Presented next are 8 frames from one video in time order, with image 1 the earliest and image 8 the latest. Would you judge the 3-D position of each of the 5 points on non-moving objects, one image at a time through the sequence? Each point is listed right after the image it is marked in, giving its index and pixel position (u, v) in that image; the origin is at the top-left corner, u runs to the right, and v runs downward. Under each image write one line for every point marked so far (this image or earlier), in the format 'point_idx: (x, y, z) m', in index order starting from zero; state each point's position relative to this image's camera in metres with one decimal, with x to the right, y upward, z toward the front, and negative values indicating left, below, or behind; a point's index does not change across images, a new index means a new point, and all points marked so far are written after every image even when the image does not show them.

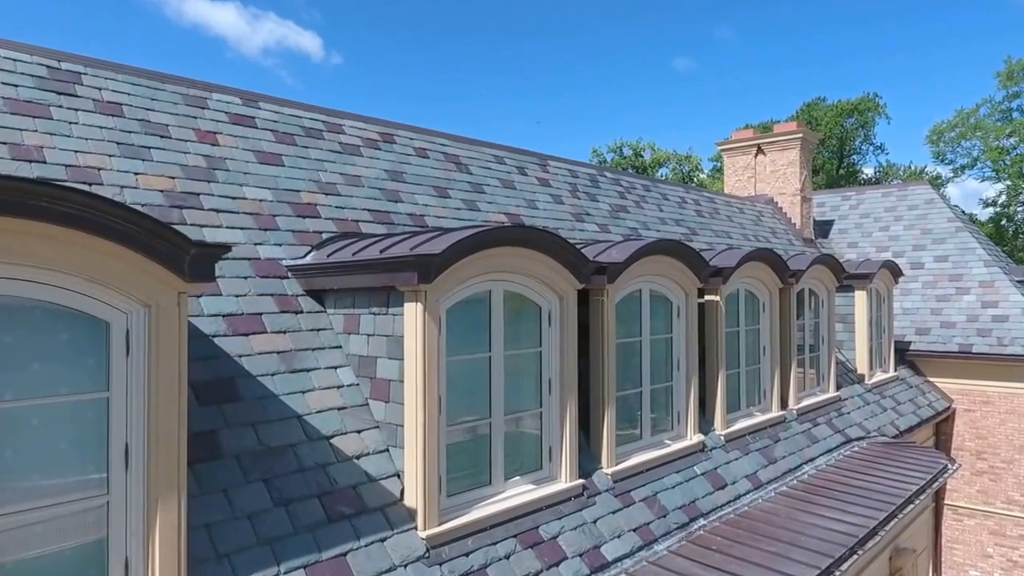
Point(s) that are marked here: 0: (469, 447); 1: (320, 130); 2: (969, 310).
0: (-0.4, -1.4, +5.3) m
1: (-2.5, +2.1, +7.8) m
2: (+10.7, -0.6, +14.1) m
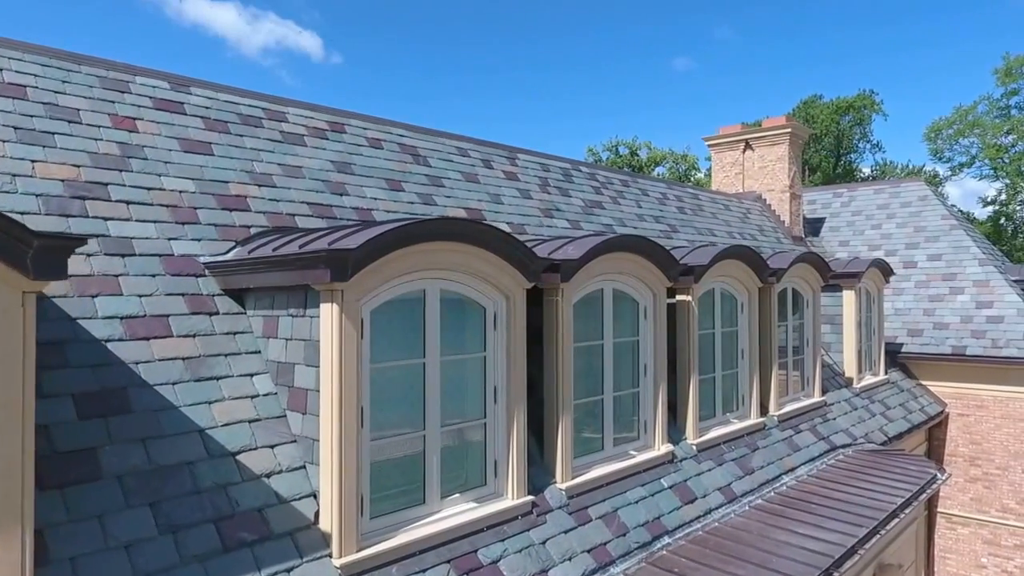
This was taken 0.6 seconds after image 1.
0: (-0.9, -1.4, +4.8) m
1: (-3.0, +2.1, +7.3) m
2: (+10.2, -0.6, +13.6) m
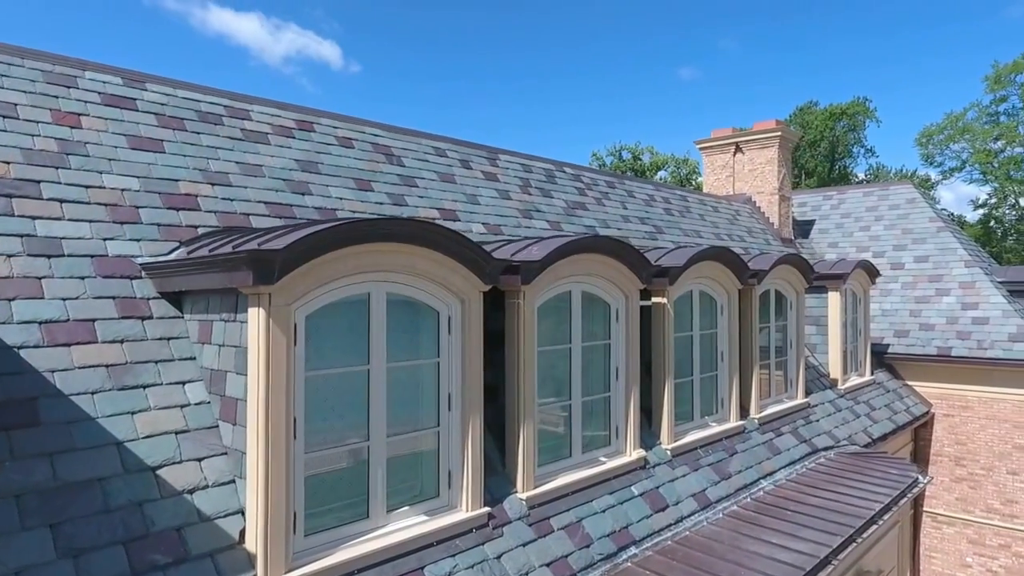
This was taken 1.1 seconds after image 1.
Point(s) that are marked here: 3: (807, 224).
0: (-1.3, -1.4, +4.5) m
1: (-3.4, +2.1, +7.0) m
2: (+9.8, -0.5, +13.3) m
3: (+8.2, +1.8, +16.7) m
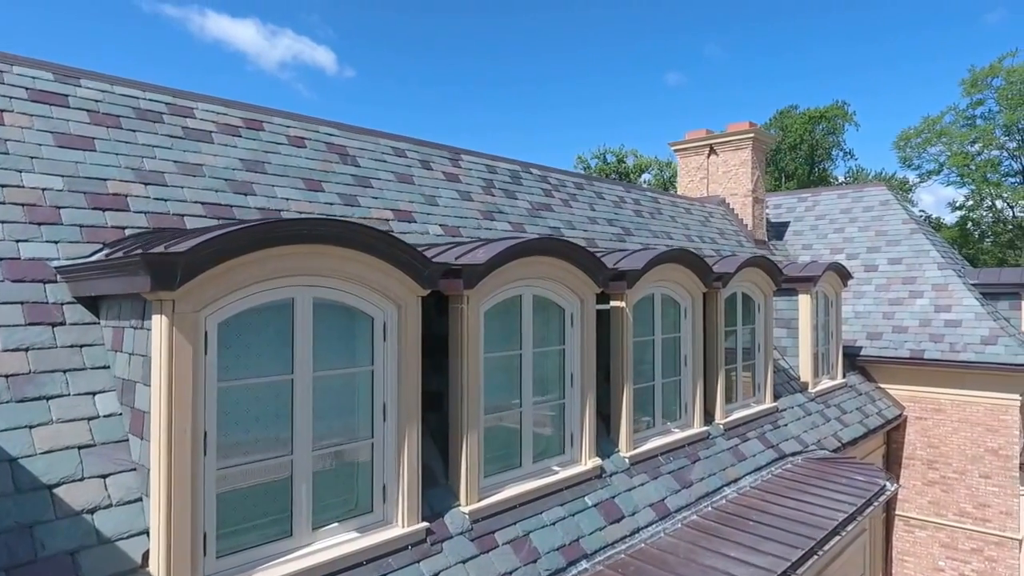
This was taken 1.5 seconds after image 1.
0: (-1.8, -1.5, +4.3) m
1: (-4.0, +2.0, +6.7) m
2: (+9.1, -0.6, +13.3) m
3: (+7.5, +1.7, +16.7) m
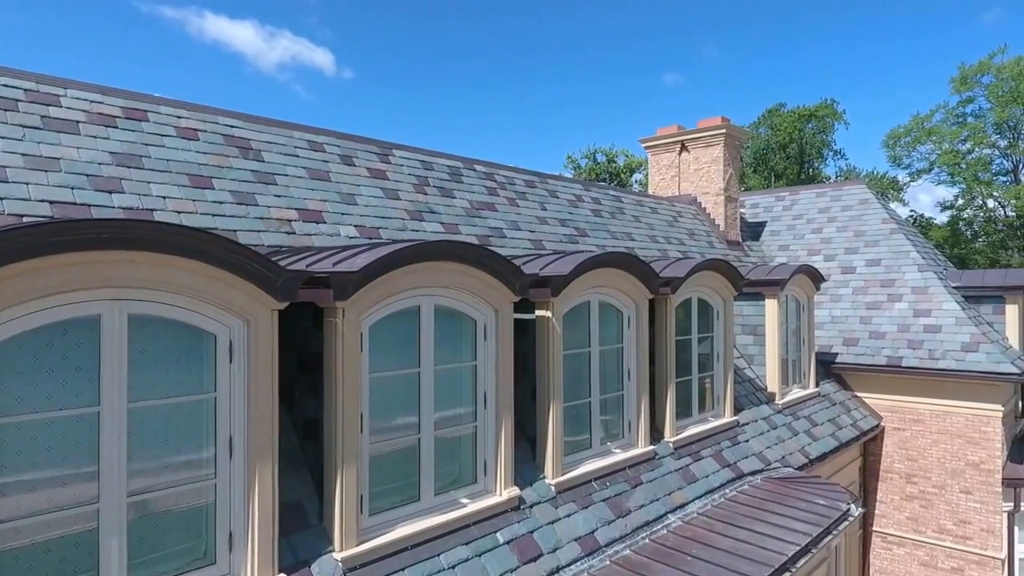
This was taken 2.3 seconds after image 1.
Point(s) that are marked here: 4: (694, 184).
0: (-2.7, -1.6, +3.5) m
1: (-4.9, +1.9, +6.0) m
2: (+8.1, -0.7, +12.5) m
3: (+6.5, +1.7, +15.9) m
4: (+4.5, +2.6, +14.8) m
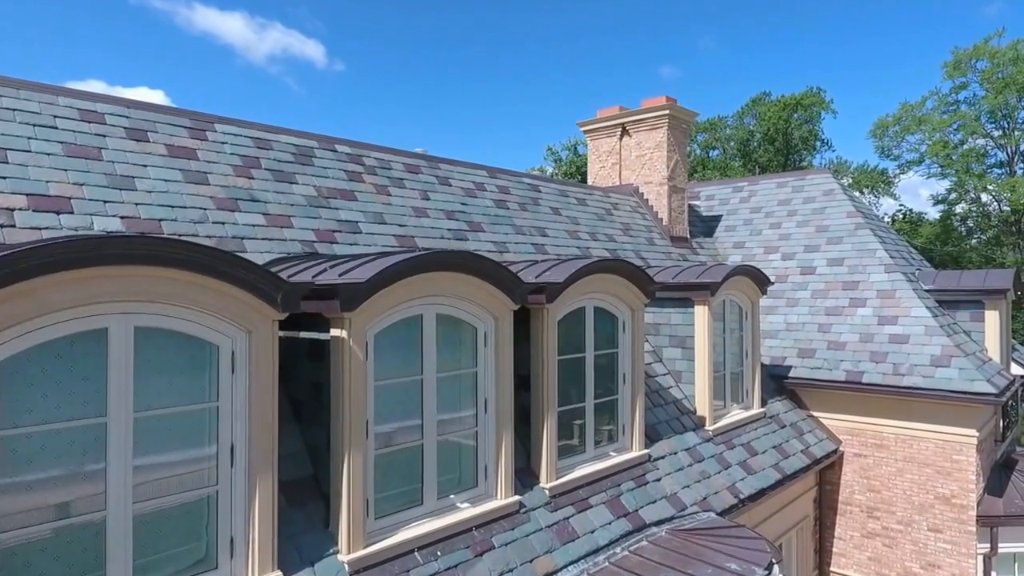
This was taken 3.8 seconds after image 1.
0: (-4.6, -1.7, +1.9) m
1: (-6.7, +1.8, +4.3) m
2: (+6.4, -0.7, +10.8) m
3: (+4.8, +1.6, +14.2) m
4: (+2.7, +2.5, +13.1) m
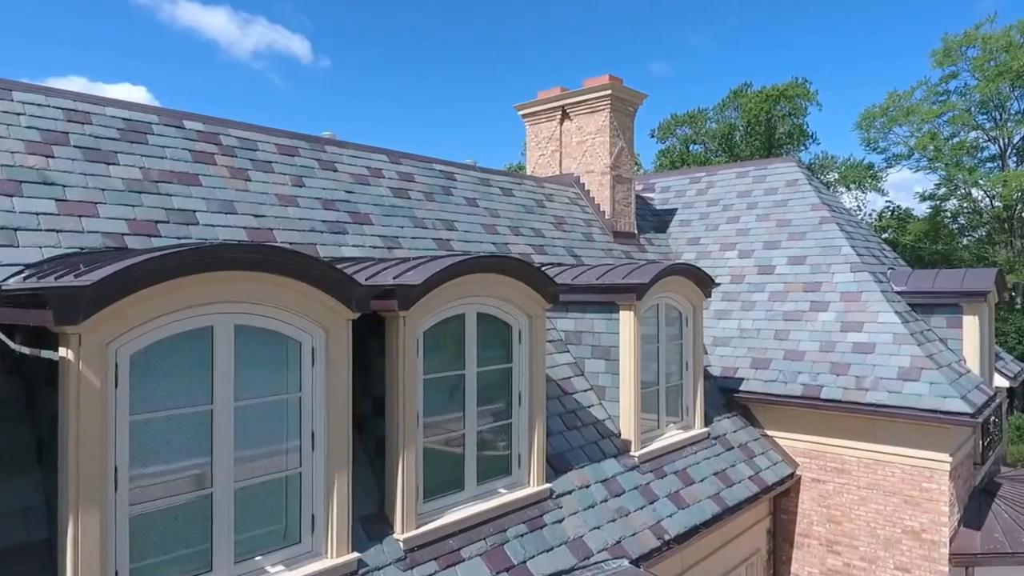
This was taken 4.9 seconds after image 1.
0: (-5.9, -1.7, +0.6) m
1: (-8.1, +1.8, +3.1) m
2: (+5.0, -0.7, +9.6) m
3: (+3.4, +1.6, +13.0) m
4: (+1.4, +2.5, +11.8) m
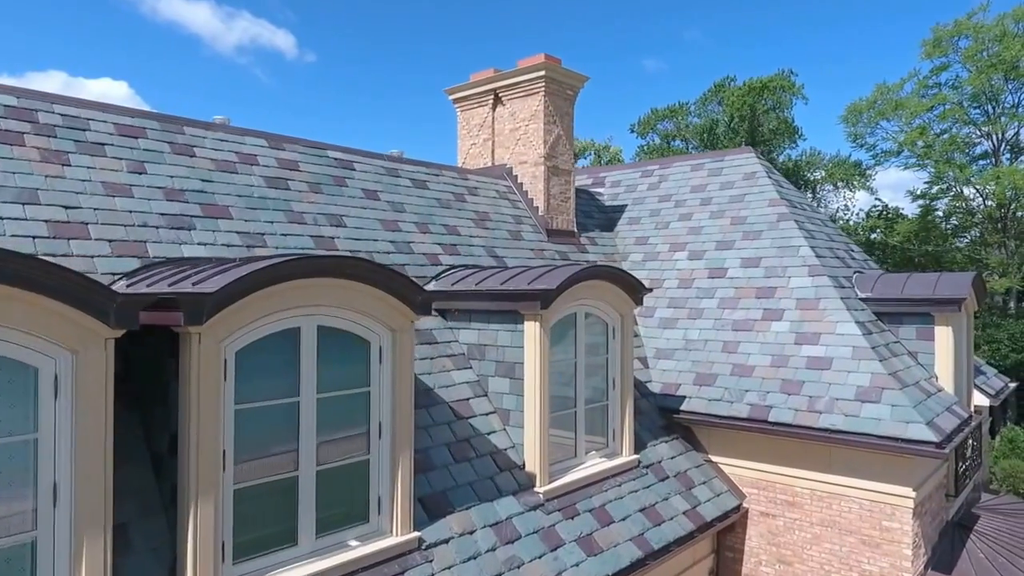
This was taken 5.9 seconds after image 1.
0: (-7.2, -1.7, -0.5) m
1: (-9.4, +1.8, +2.0) m
2: (+3.8, -0.8, +8.4) m
3: (+2.2, +1.5, +11.8) m
4: (+0.2, +2.4, +10.7) m
